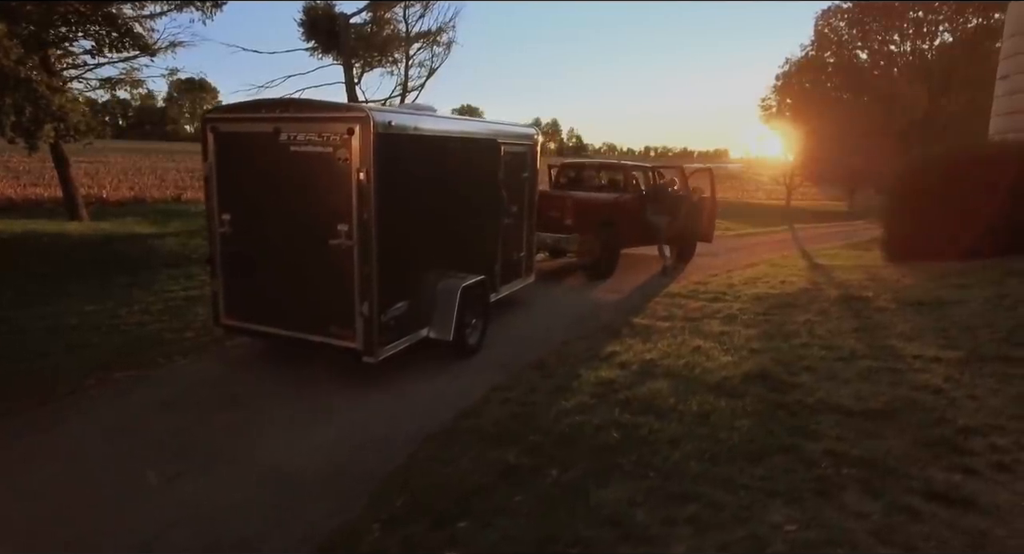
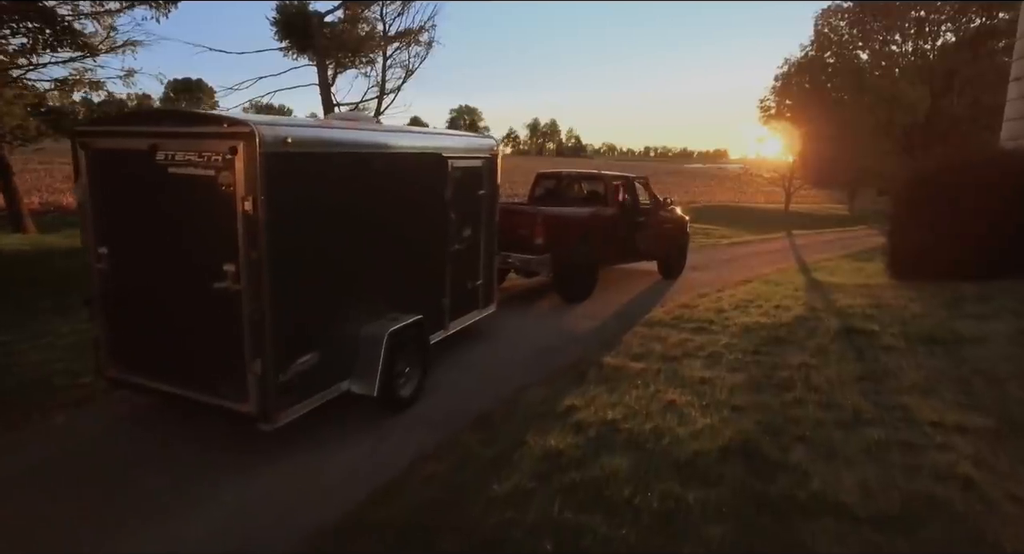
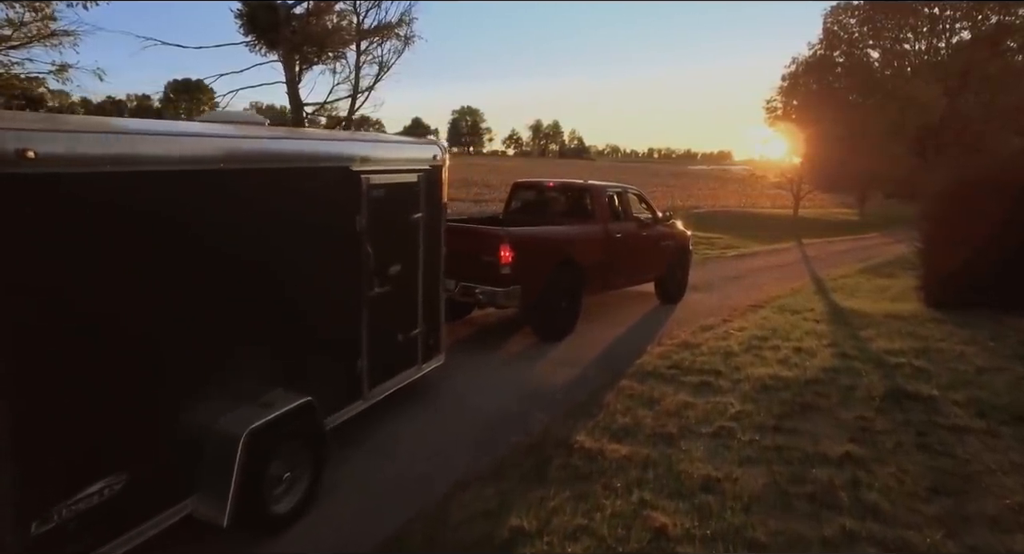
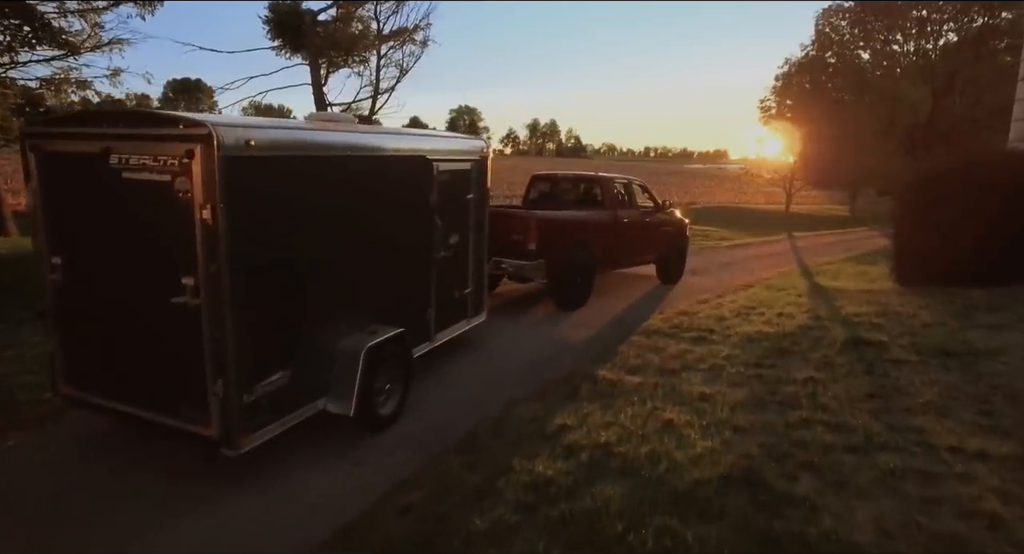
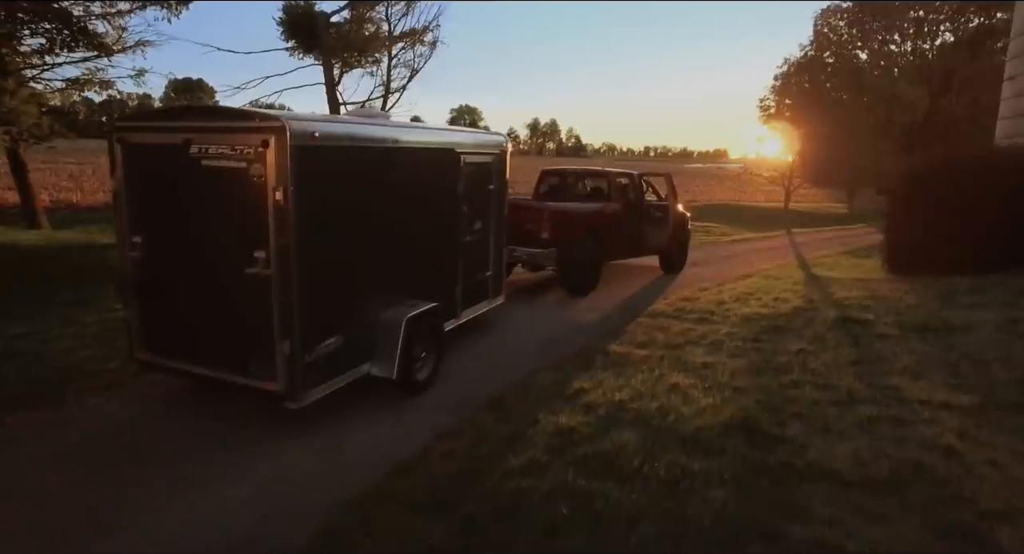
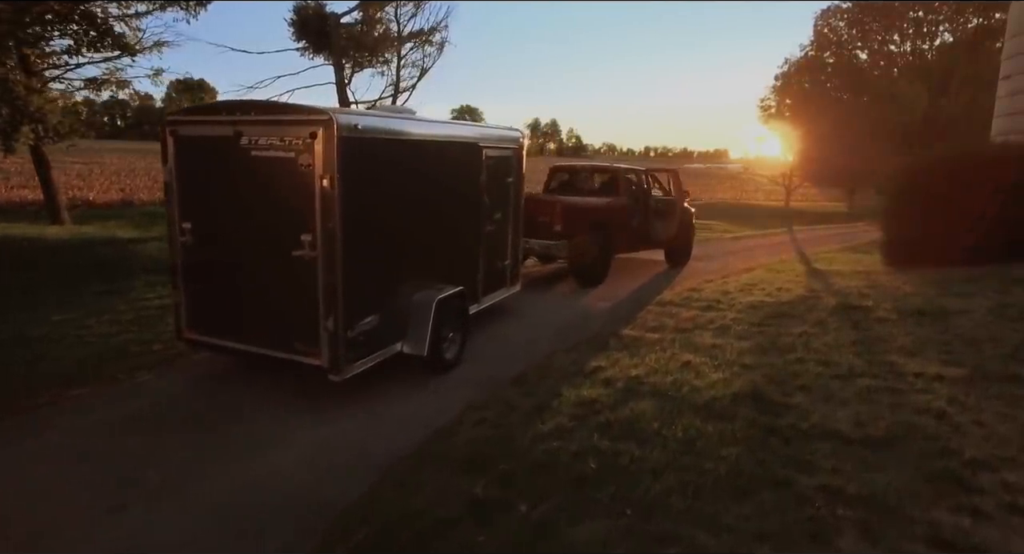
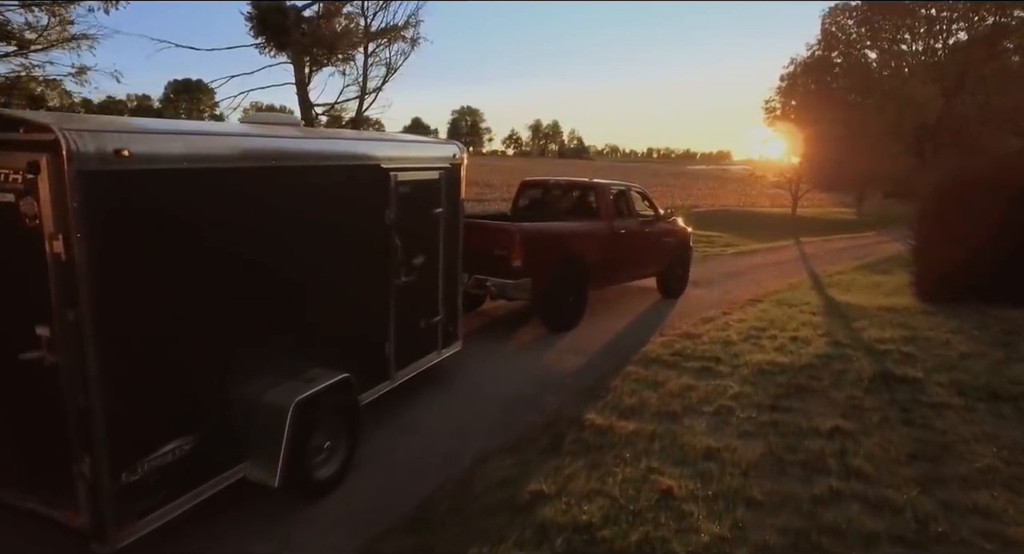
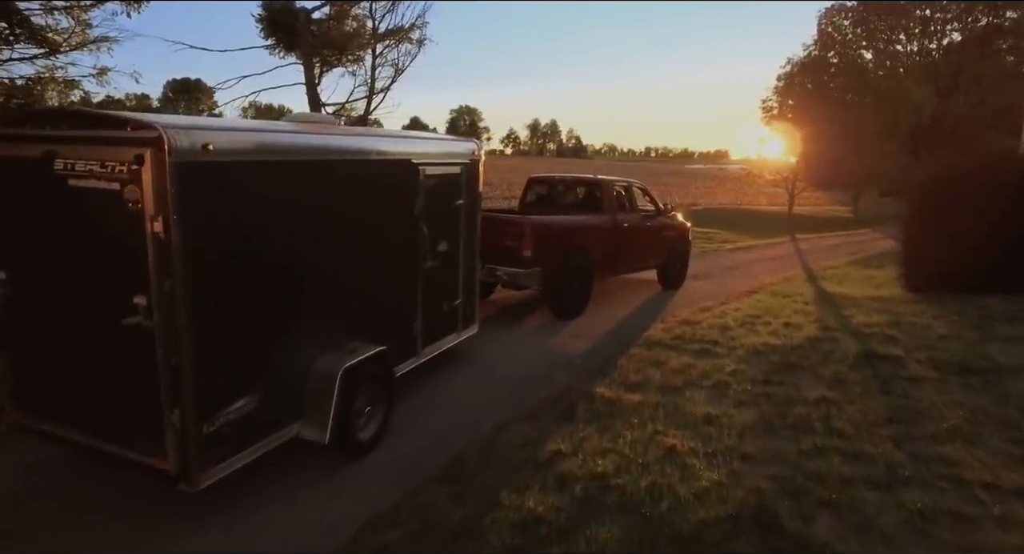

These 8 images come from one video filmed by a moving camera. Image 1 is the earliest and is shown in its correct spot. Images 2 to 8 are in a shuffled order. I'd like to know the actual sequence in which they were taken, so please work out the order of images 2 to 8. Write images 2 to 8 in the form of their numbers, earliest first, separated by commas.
6, 5, 2, 4, 8, 7, 3
